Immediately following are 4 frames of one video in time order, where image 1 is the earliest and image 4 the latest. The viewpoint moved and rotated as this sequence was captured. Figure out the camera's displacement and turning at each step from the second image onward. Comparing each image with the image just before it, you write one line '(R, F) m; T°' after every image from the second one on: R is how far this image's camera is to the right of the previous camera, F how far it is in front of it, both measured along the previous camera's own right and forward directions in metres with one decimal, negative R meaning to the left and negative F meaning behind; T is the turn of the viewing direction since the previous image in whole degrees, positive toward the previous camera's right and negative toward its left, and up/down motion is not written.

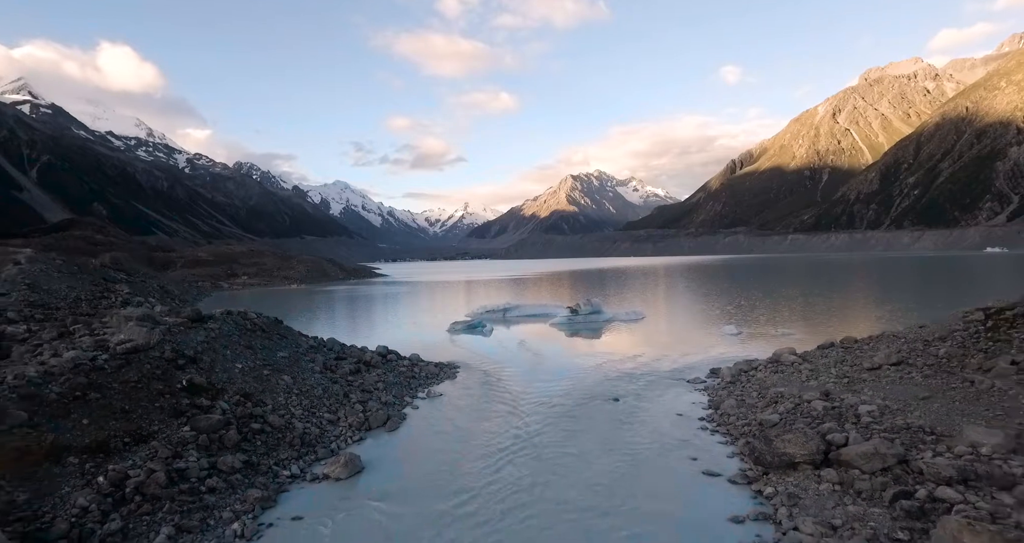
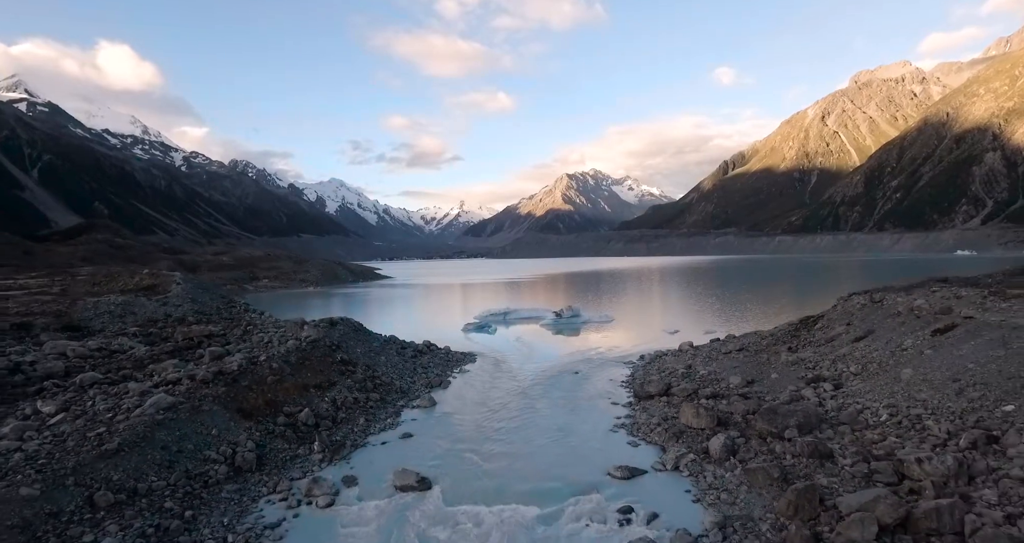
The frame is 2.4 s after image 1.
(-0.2, -8.1) m; 0°
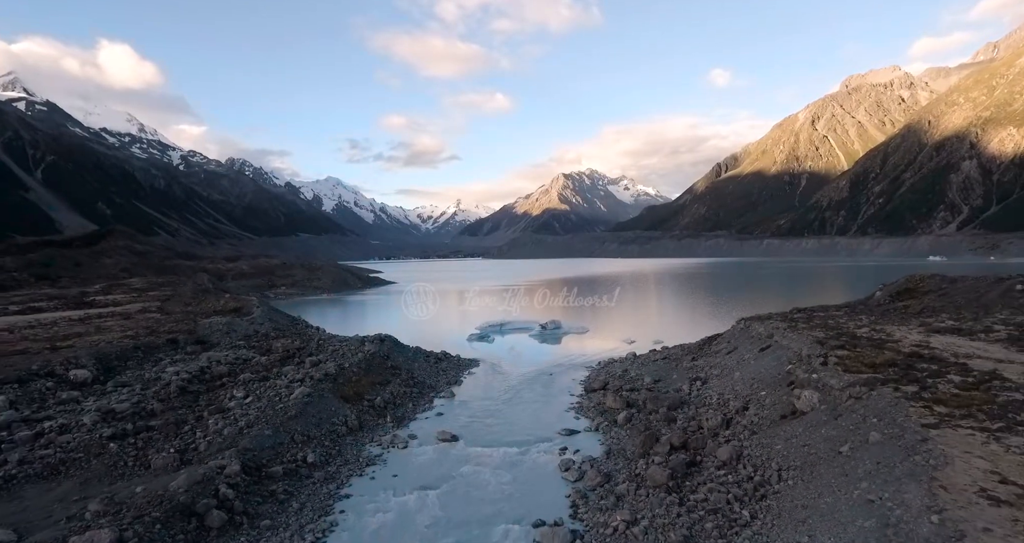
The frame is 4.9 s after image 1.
(+0.2, -8.5) m; 0°
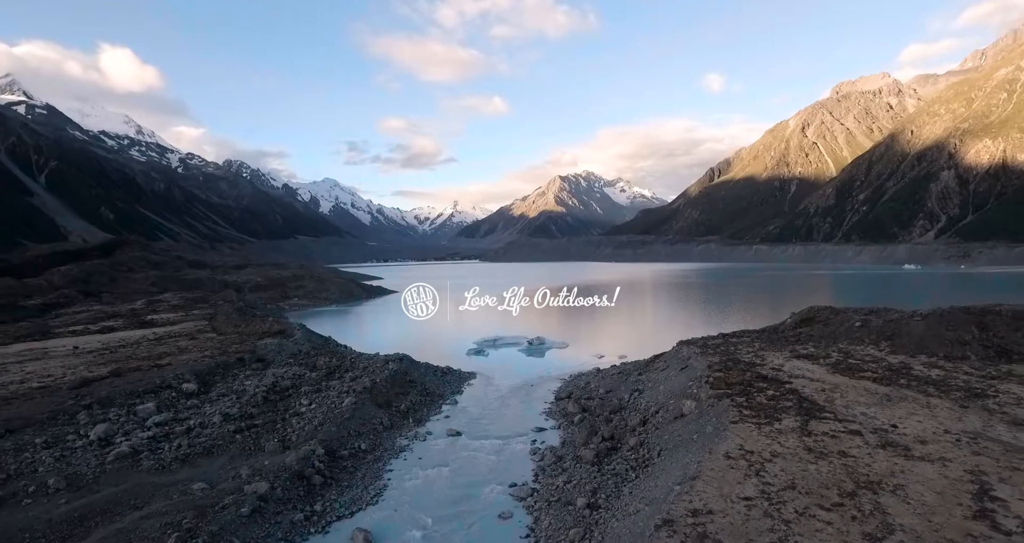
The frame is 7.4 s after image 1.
(+0.5, -8.1) m; 0°
